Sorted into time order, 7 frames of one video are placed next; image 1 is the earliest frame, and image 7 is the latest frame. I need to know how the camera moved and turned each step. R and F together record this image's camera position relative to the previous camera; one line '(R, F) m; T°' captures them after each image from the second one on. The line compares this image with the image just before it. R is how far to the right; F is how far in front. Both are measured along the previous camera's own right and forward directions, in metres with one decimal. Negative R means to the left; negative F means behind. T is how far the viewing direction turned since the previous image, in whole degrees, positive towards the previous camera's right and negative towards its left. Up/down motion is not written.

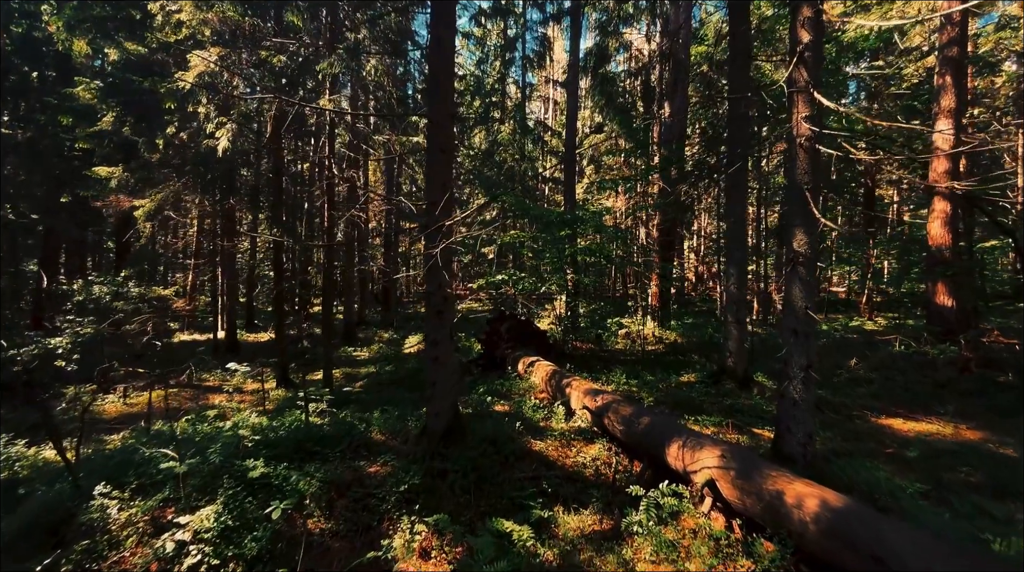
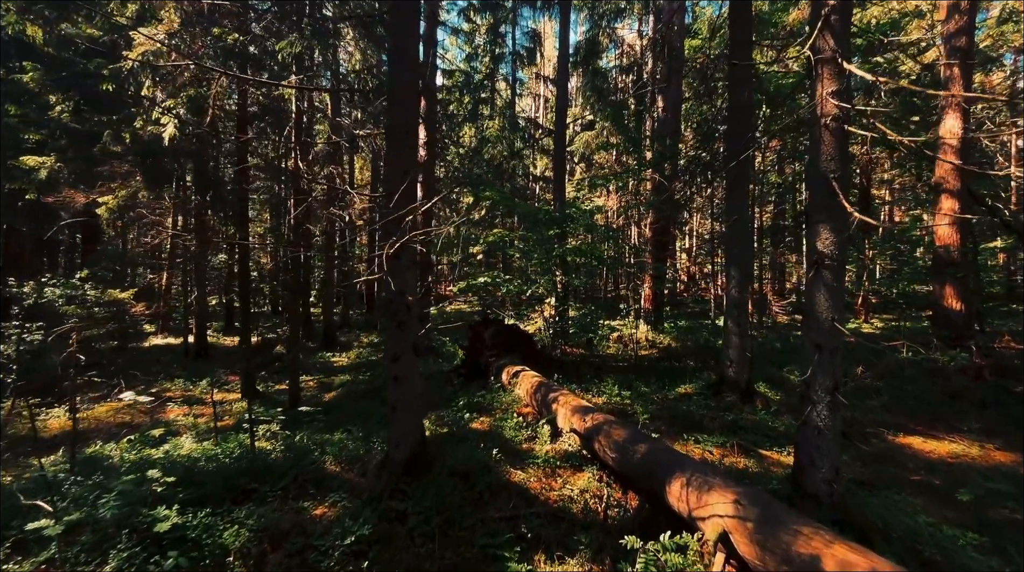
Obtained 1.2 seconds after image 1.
(+0.1, +0.7) m; +1°
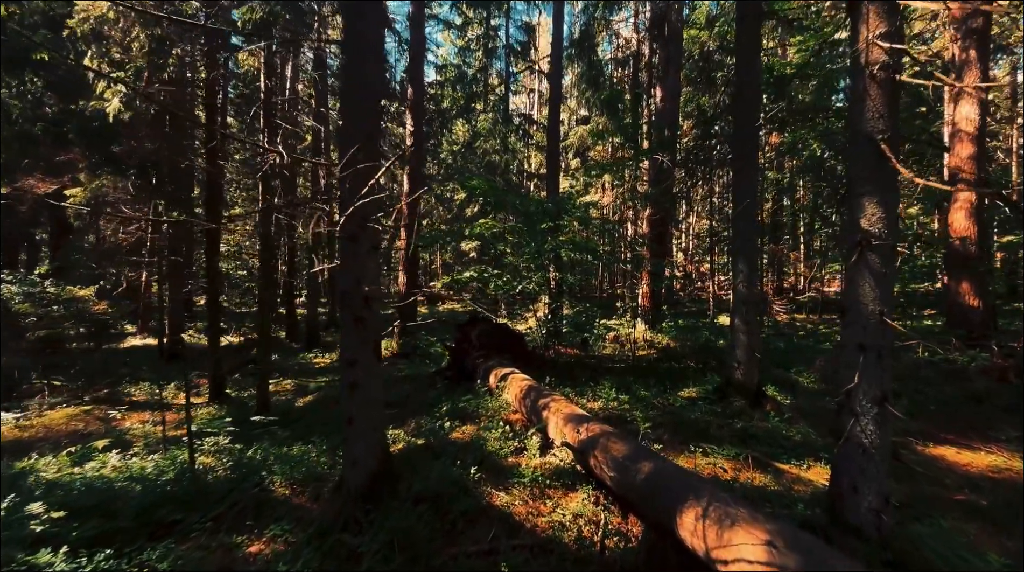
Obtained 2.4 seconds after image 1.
(+0.1, +0.6) m; +1°
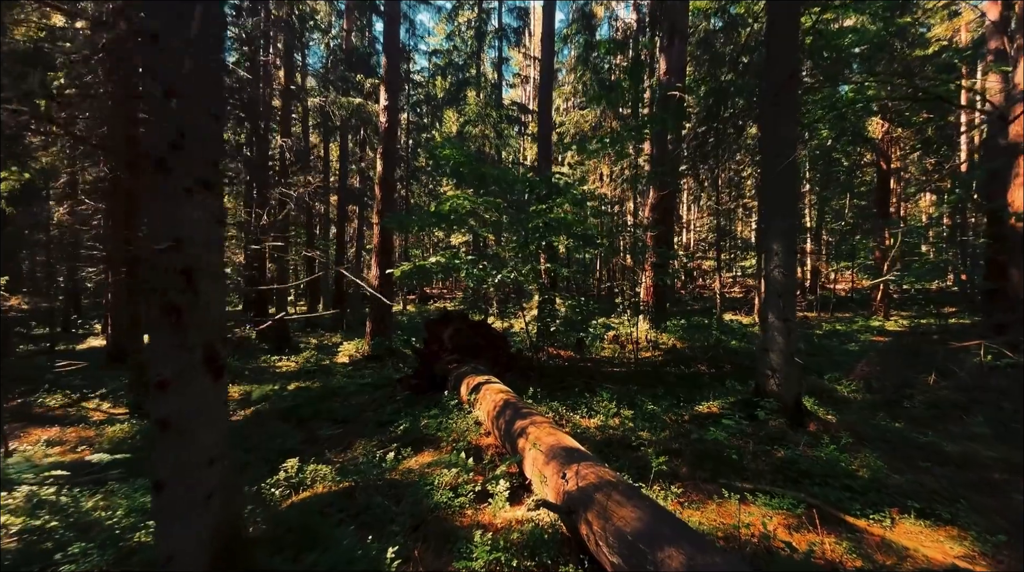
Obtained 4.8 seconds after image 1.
(+0.3, +1.4) m; 0°
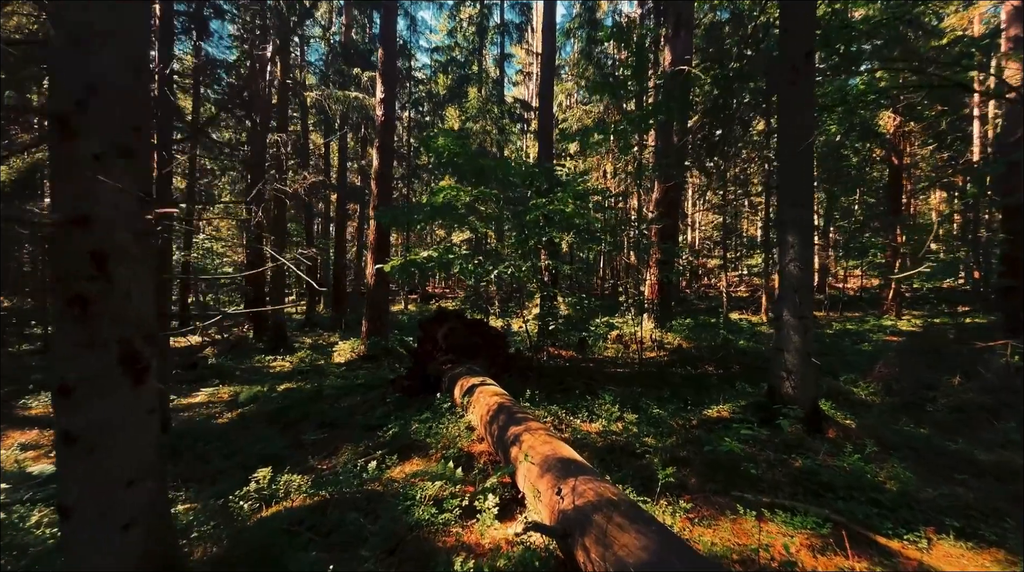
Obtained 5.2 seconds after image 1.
(+0.1, +0.3) m; 0°
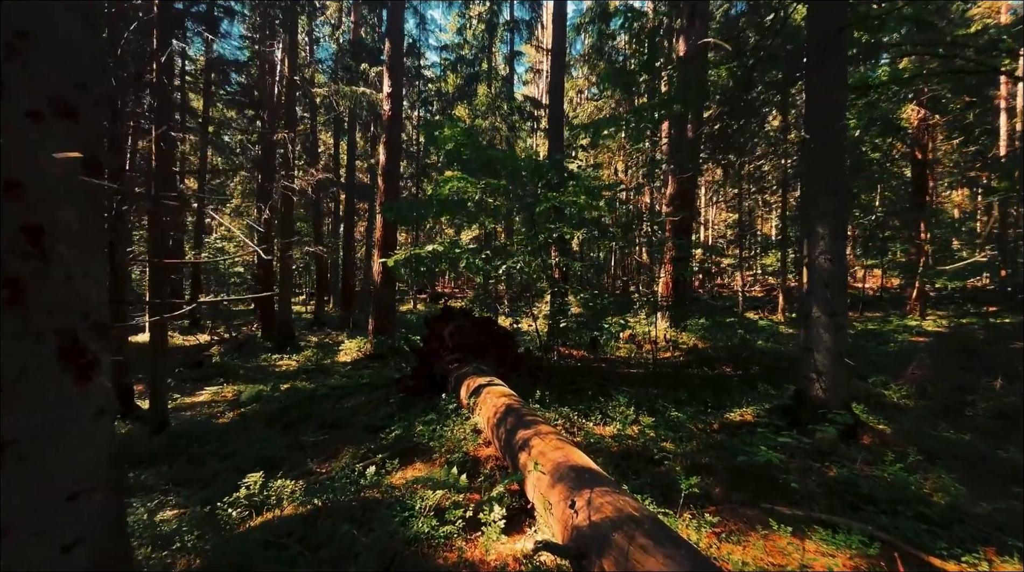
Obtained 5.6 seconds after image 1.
(0.0, +0.3) m; -1°
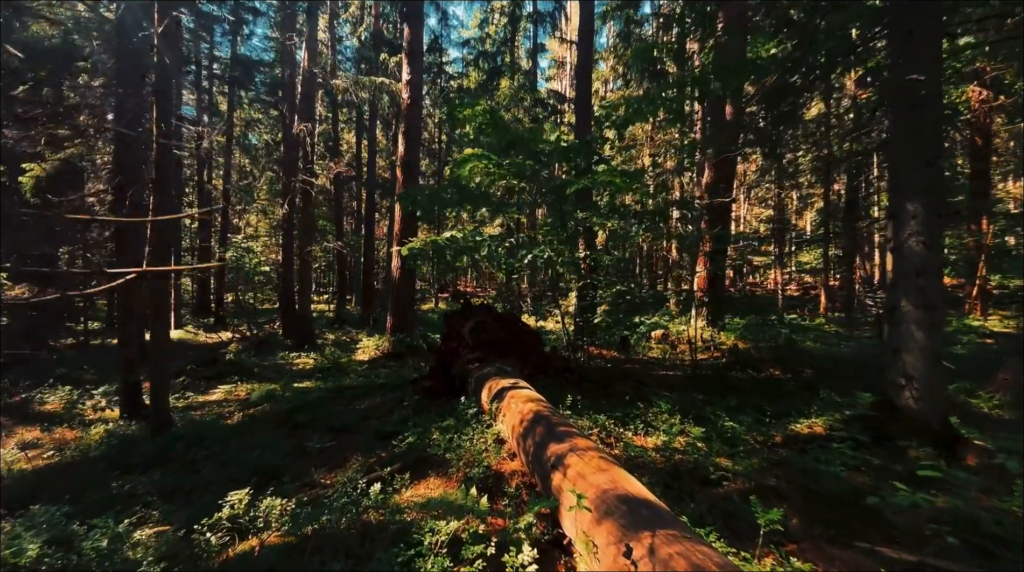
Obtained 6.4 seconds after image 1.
(-0.1, +0.6) m; -3°
